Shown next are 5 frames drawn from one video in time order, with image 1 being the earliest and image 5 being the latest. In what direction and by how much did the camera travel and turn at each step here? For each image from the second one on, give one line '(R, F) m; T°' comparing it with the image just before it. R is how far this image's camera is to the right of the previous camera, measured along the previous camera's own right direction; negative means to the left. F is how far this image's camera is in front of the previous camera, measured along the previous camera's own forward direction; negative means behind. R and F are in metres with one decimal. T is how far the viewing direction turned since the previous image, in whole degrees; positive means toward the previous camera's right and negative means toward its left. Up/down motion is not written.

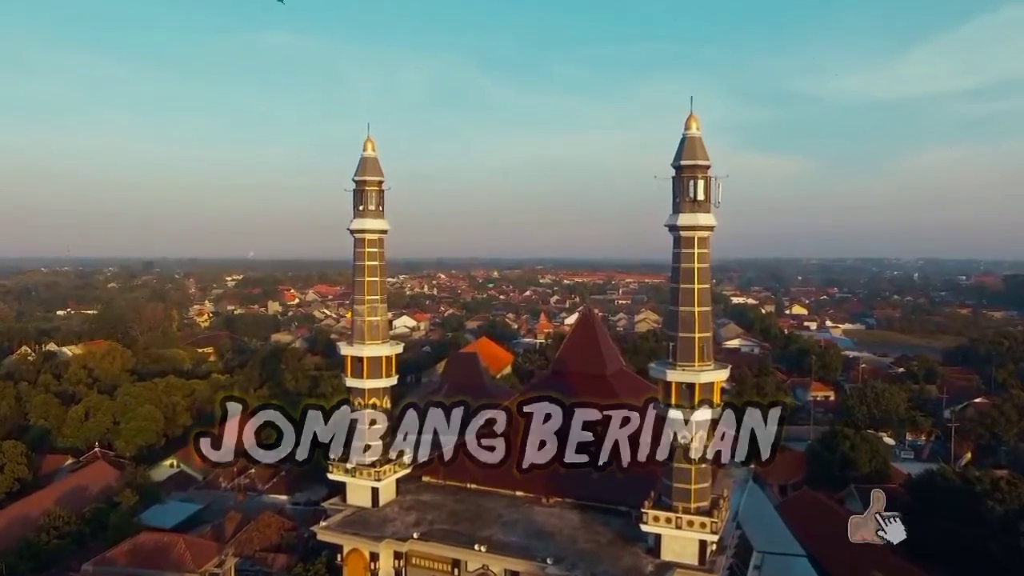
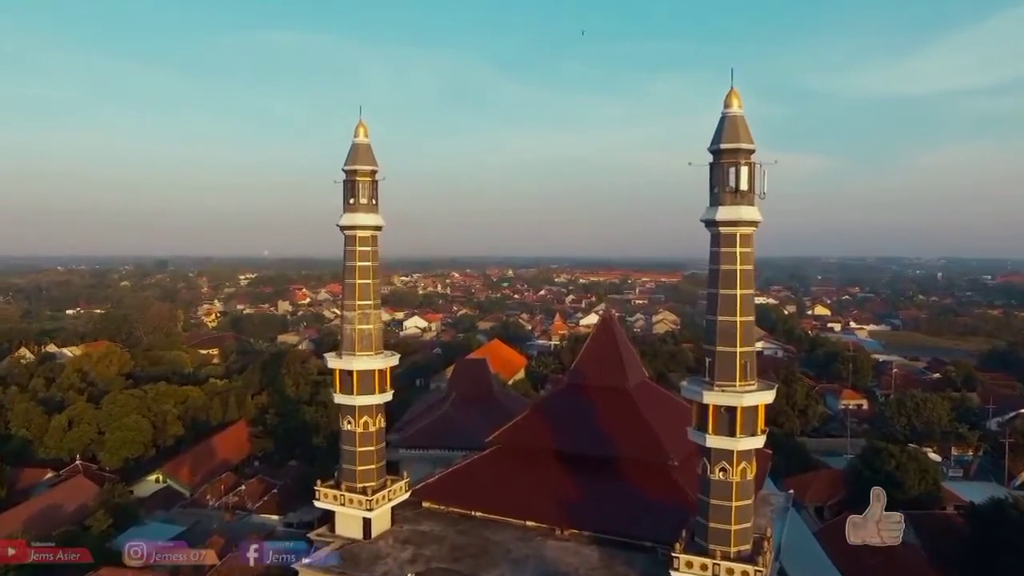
(+0.1, +2.0) m; -1°
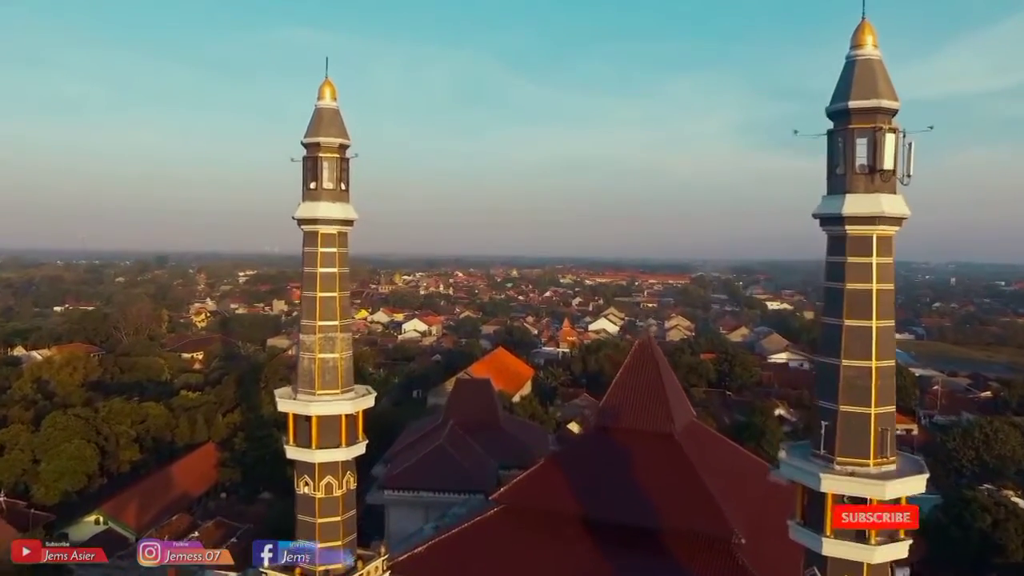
(-0.2, +3.8) m; 0°
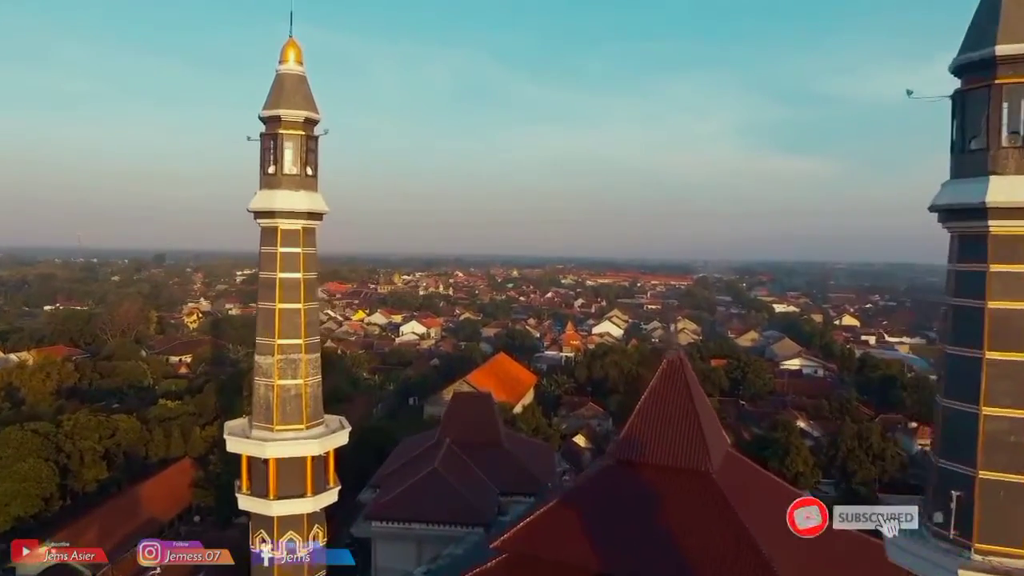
(-0.1, +2.1) m; 0°
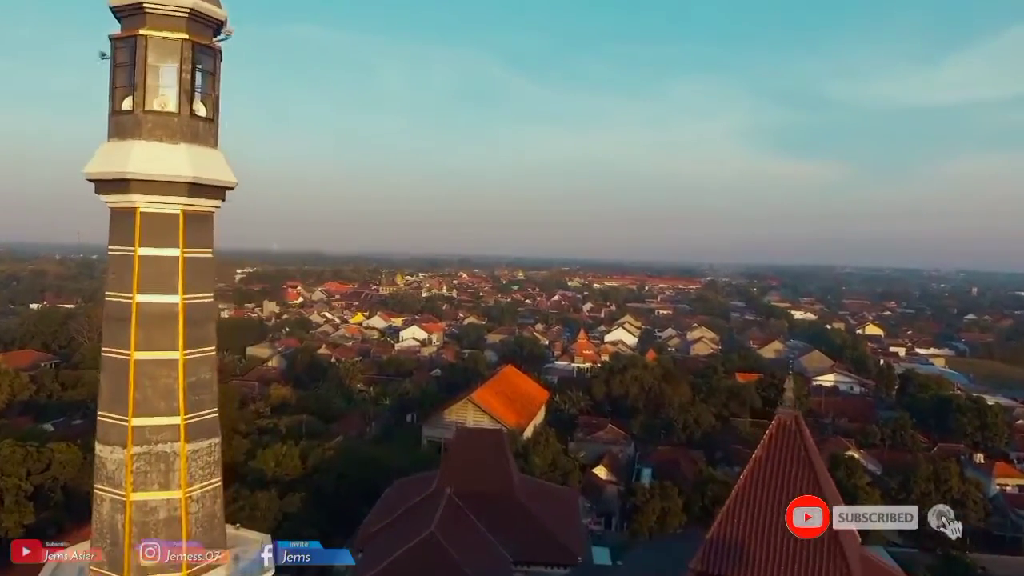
(-0.3, +3.9) m; 0°
